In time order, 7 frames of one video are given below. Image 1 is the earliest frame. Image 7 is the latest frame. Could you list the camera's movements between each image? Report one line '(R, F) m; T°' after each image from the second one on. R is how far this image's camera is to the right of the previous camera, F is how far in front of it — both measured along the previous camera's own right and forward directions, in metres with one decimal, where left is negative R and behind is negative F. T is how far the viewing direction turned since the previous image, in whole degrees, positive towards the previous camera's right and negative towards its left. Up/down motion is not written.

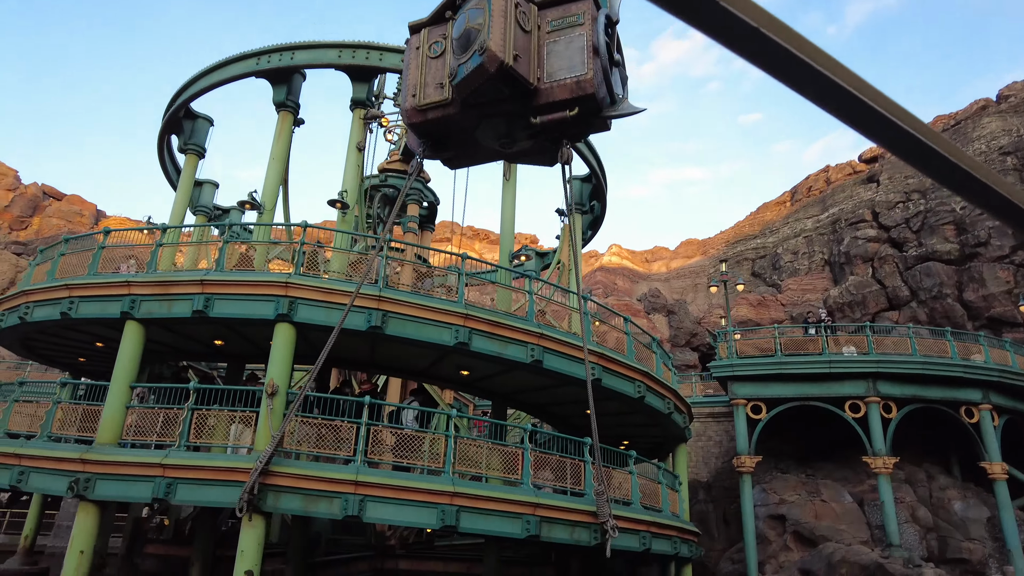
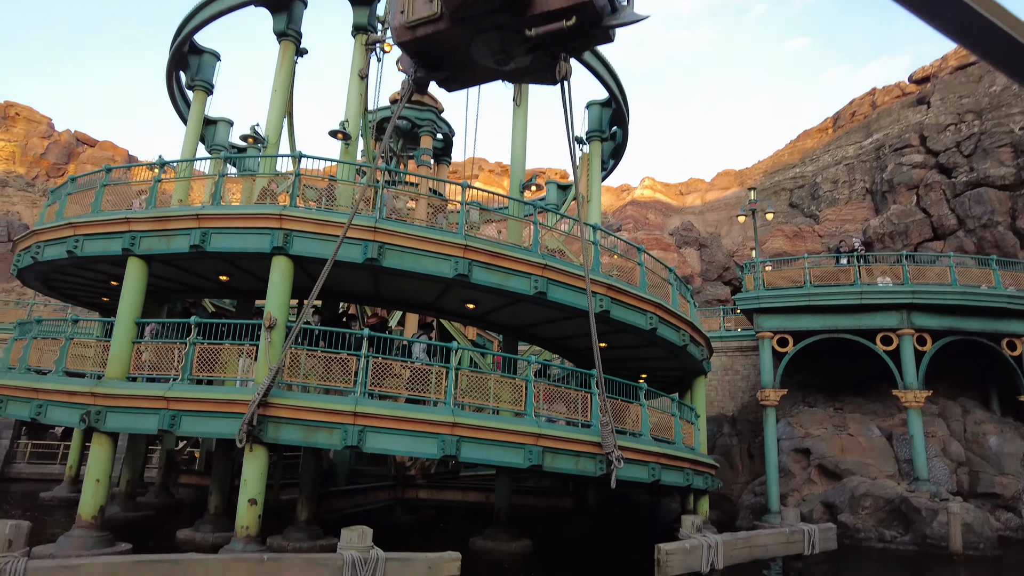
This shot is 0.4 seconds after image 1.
(+0.7, +0.5) m; -3°
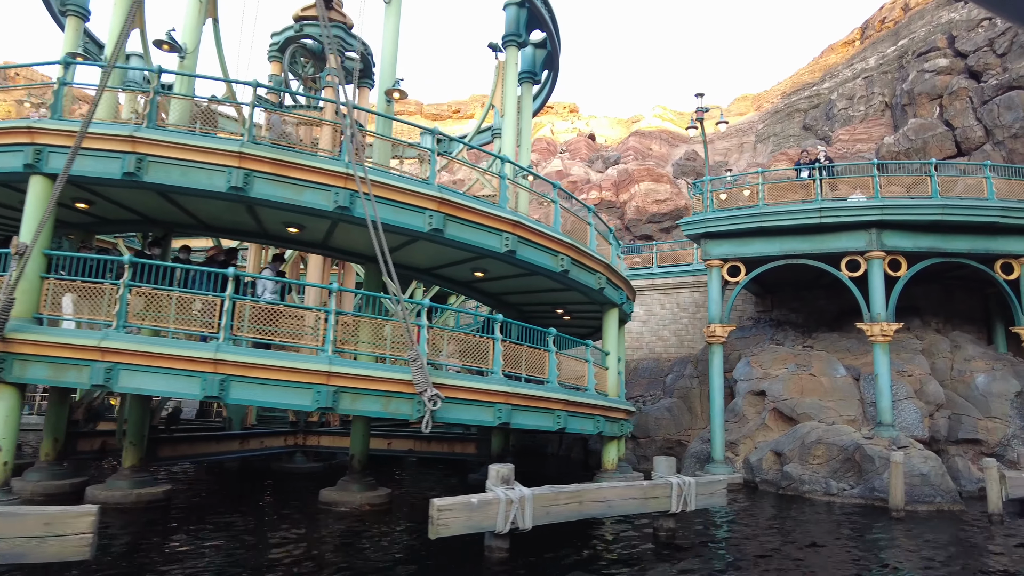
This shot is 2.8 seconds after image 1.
(+4.4, +2.1) m; -5°
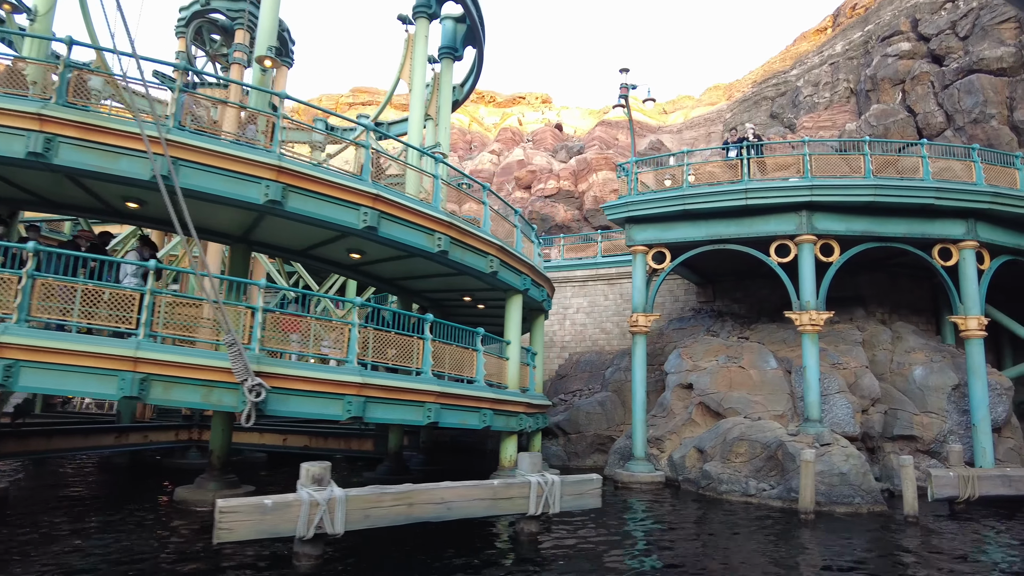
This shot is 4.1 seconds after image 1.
(+2.5, +1.1) m; 0°
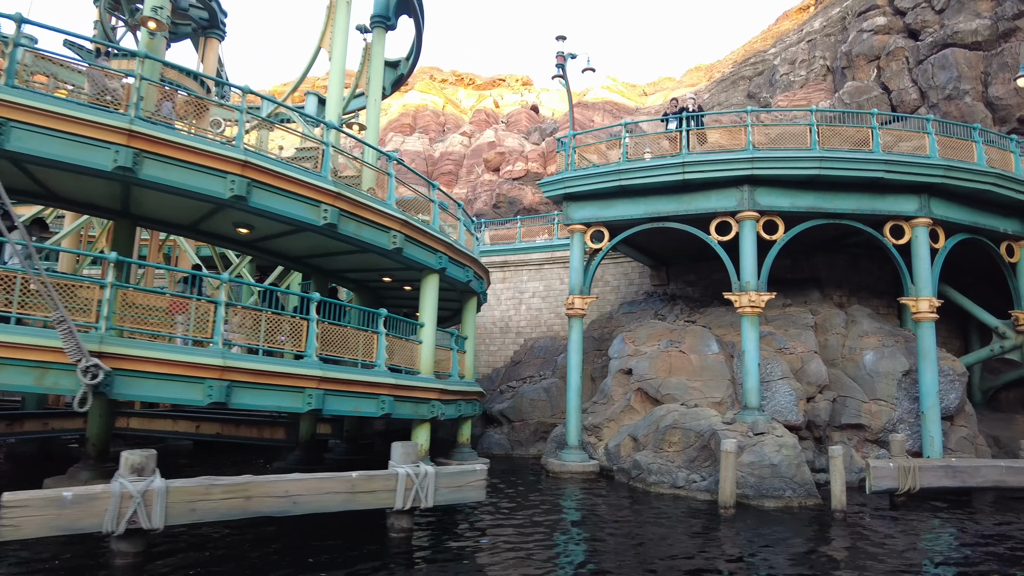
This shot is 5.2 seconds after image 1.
(+2.0, +0.9) m; 0°
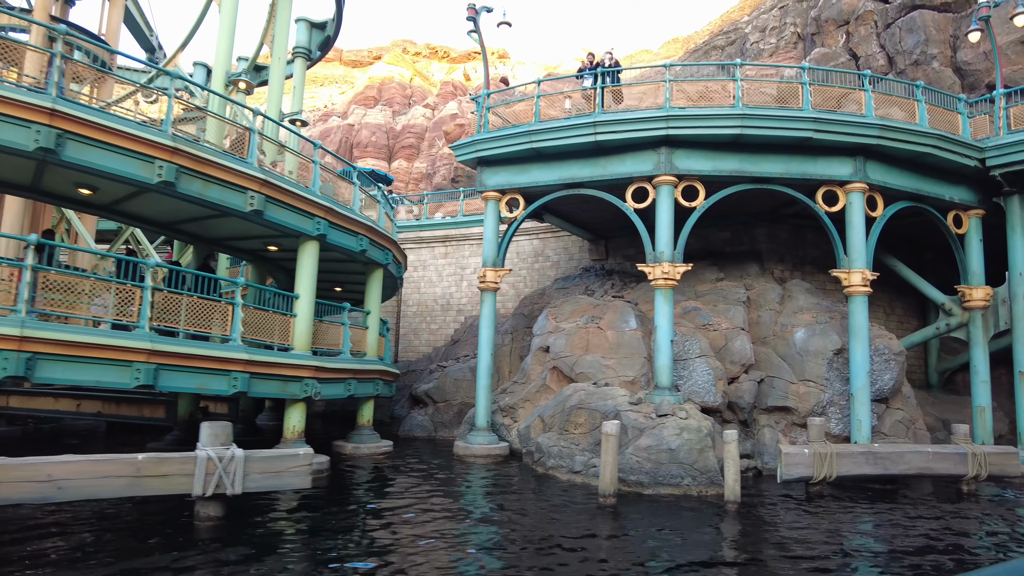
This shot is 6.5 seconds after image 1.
(+2.4, +1.1) m; 0°
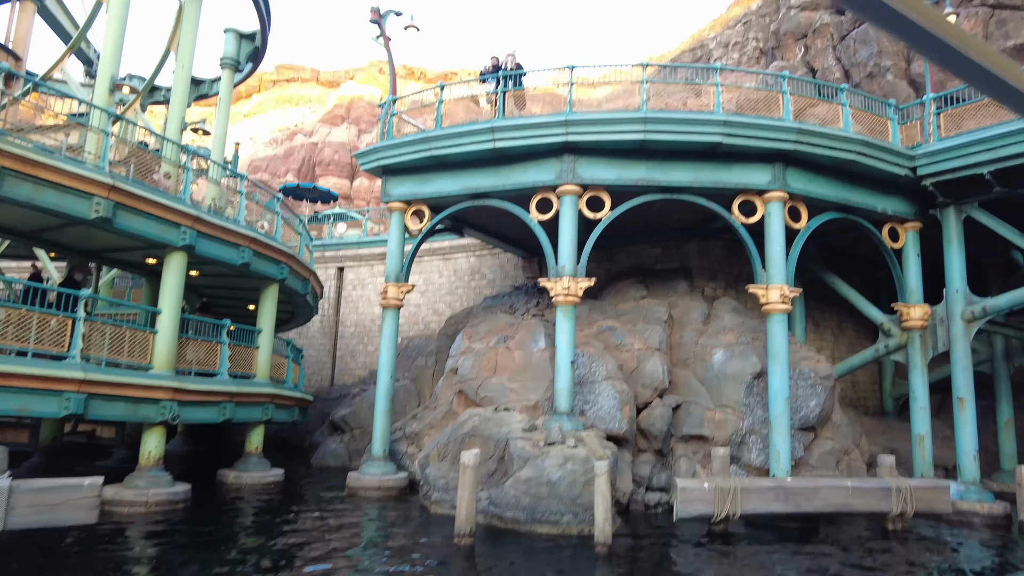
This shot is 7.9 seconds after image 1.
(+2.4, +1.0) m; -1°
